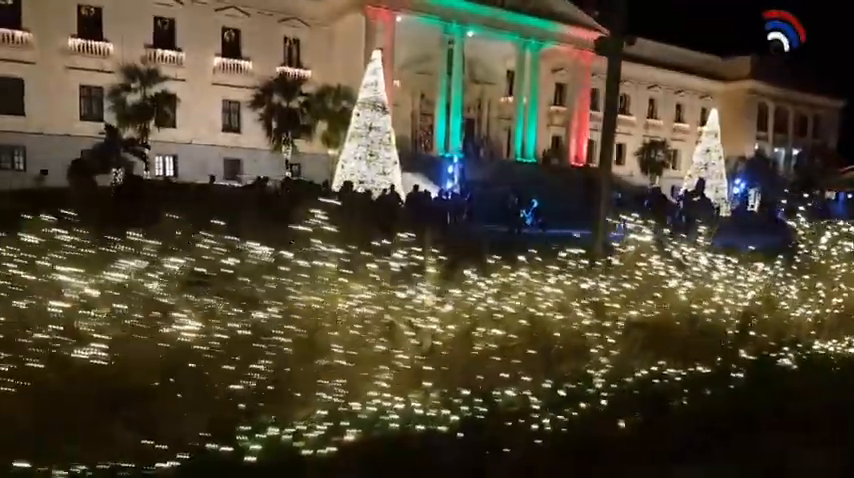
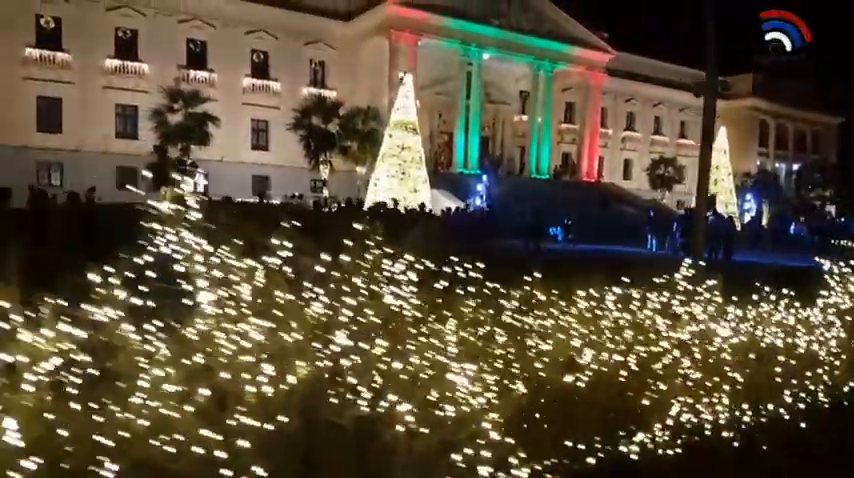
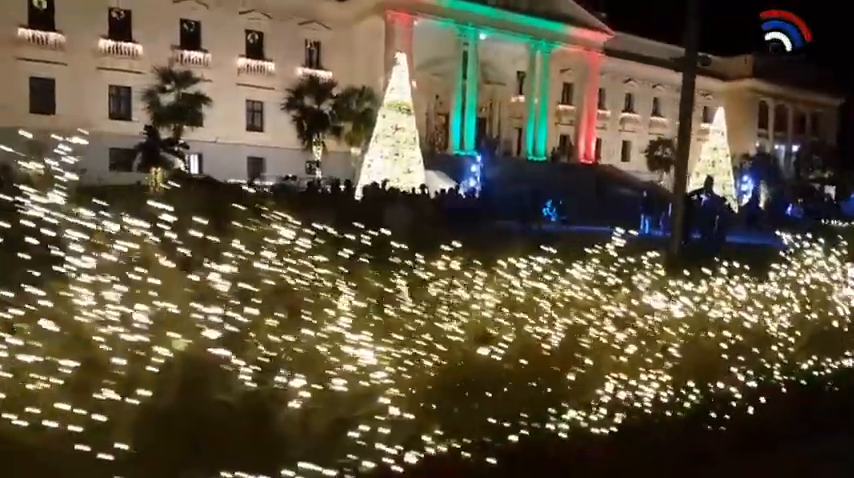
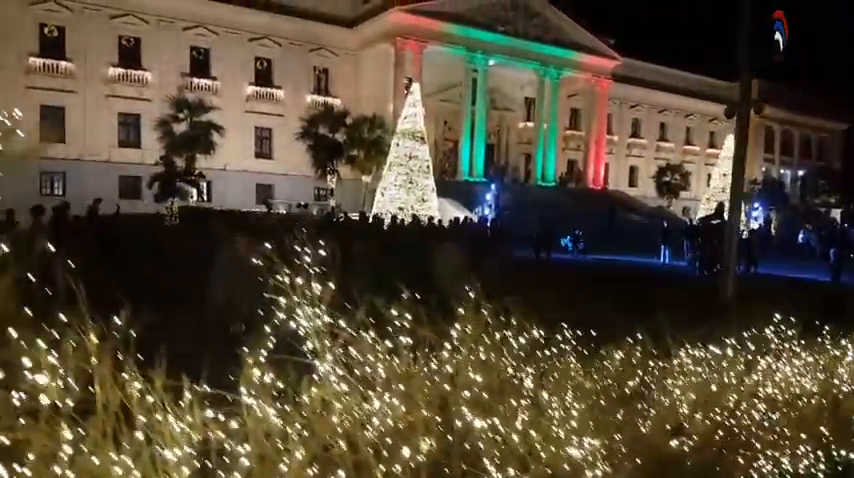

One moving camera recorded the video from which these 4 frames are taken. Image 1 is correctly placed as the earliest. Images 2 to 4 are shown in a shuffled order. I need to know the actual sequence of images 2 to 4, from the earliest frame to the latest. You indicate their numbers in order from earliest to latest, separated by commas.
3, 2, 4
